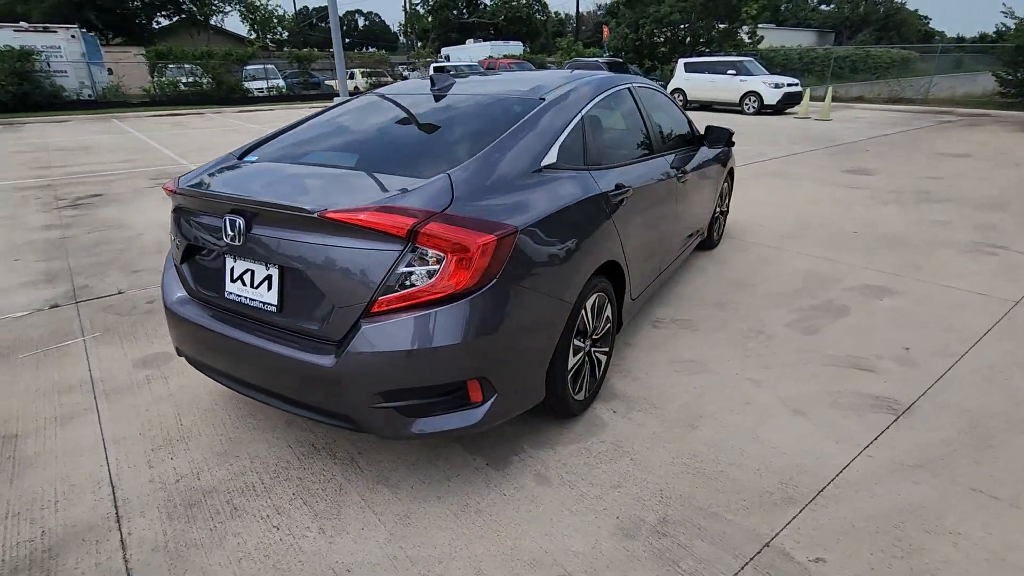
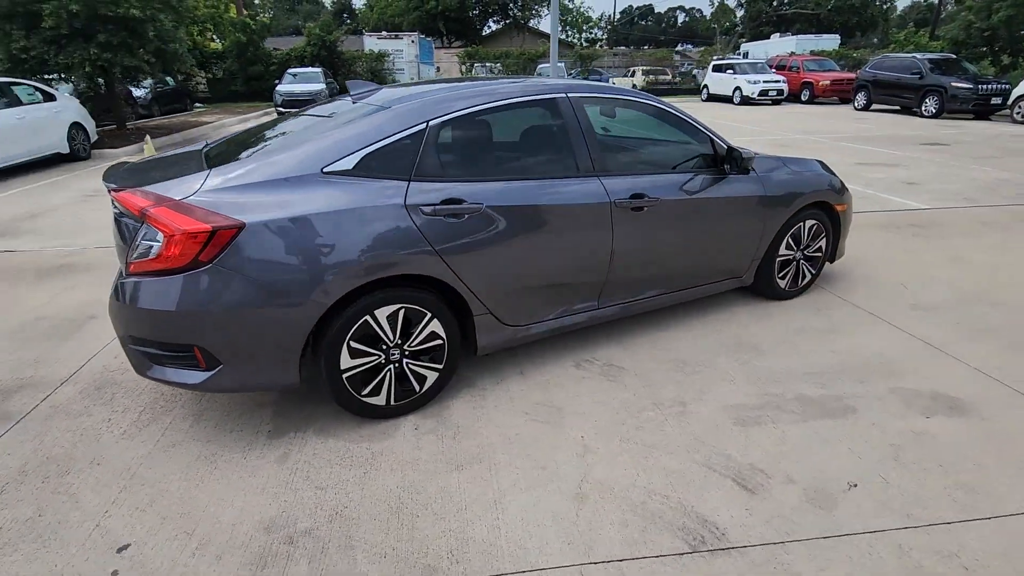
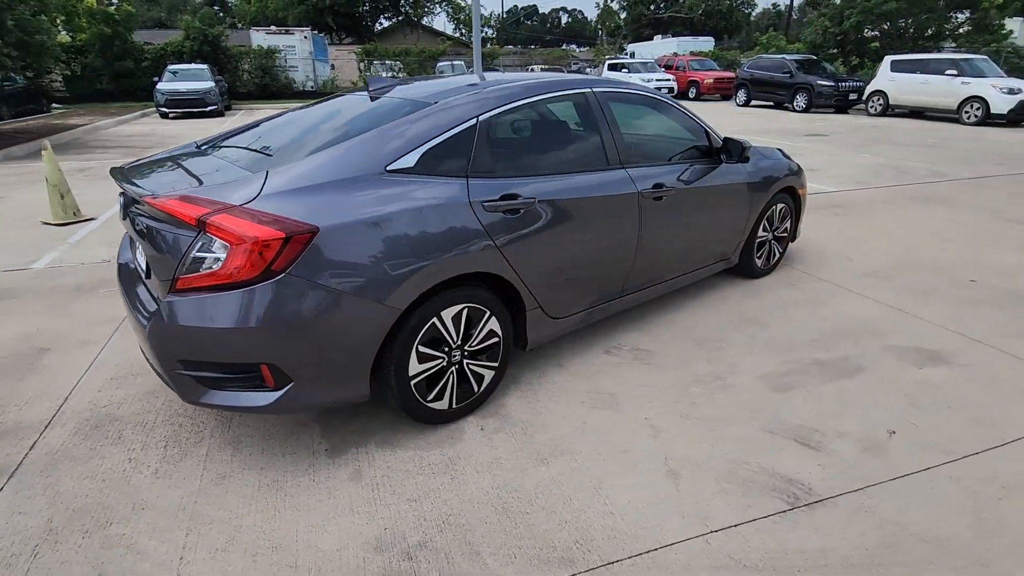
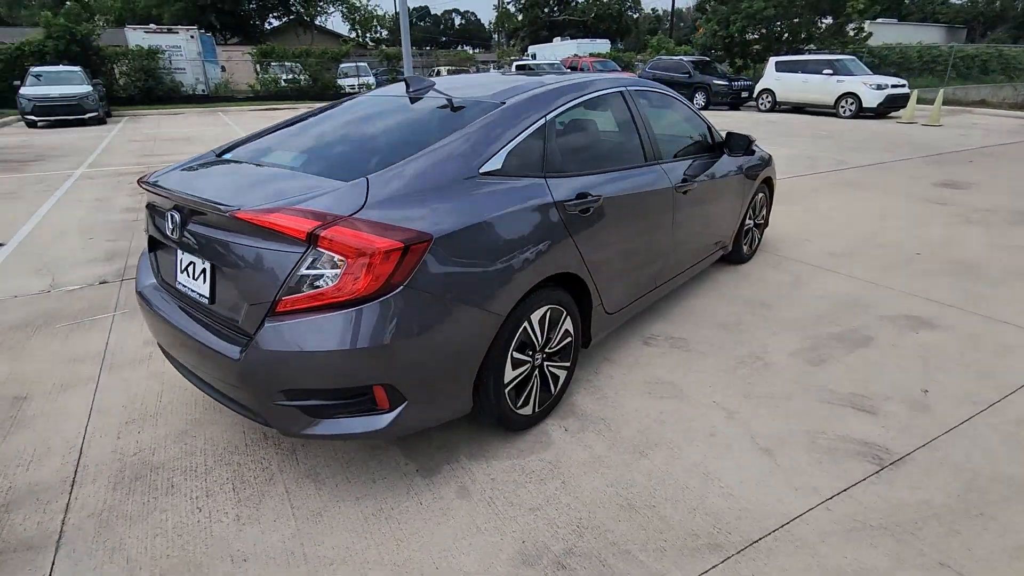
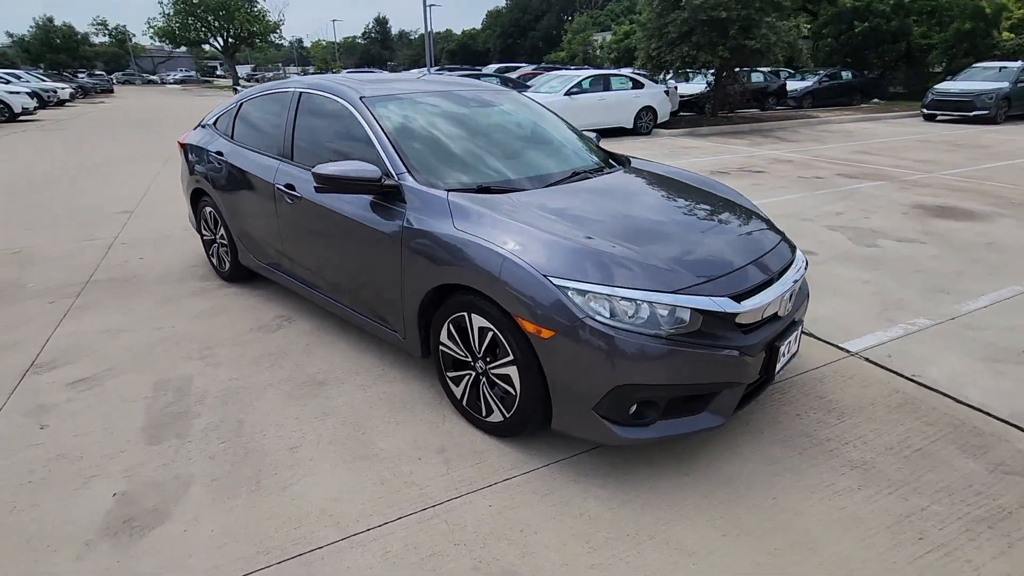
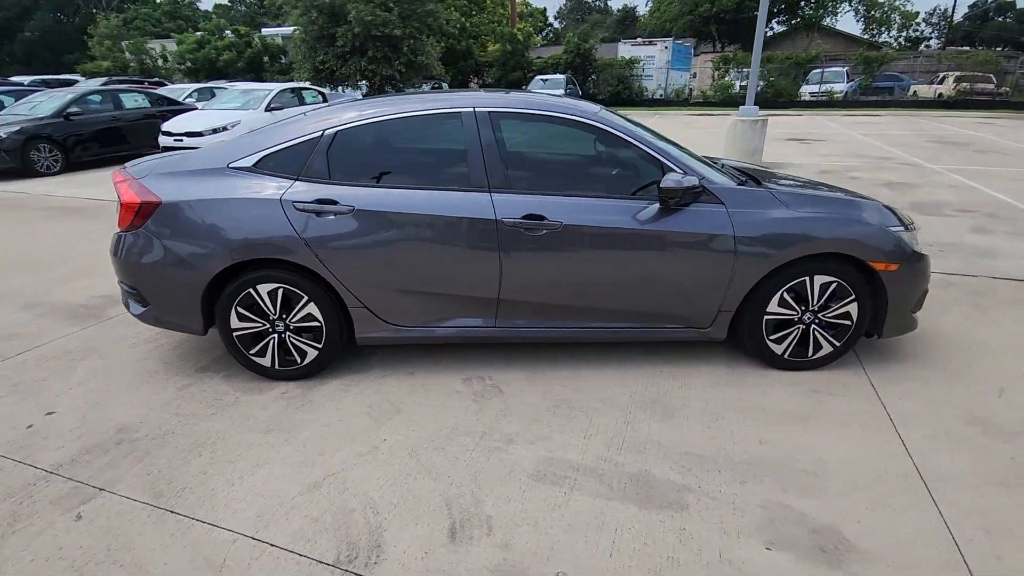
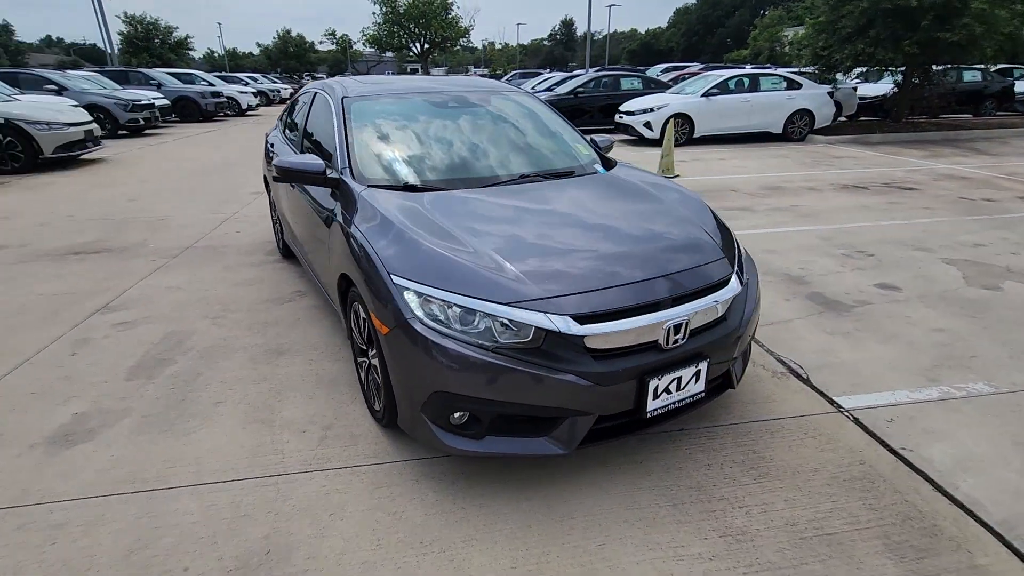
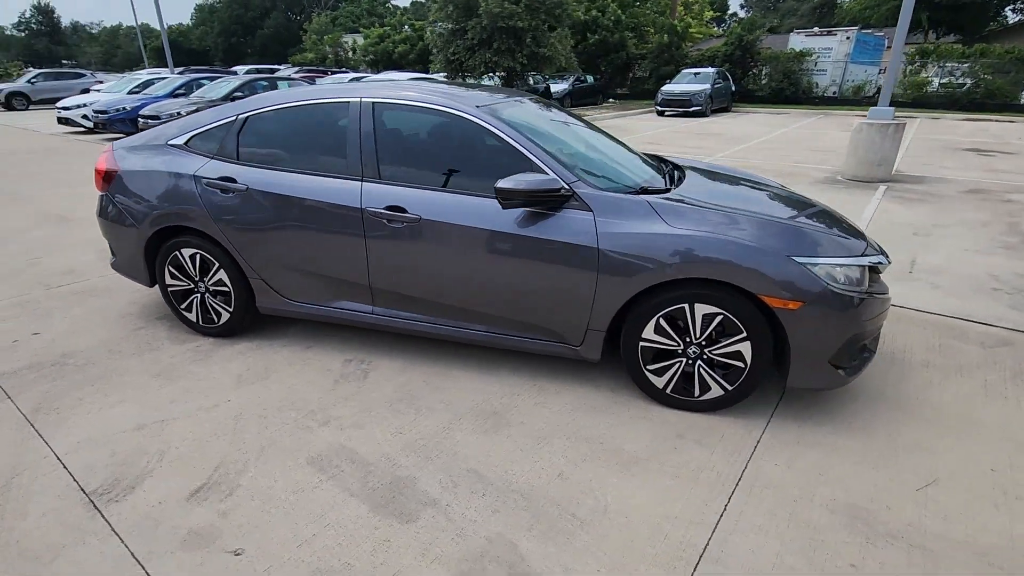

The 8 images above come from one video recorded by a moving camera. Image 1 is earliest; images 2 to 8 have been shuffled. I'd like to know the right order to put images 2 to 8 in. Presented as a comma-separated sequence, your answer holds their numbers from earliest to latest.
4, 3, 2, 6, 8, 5, 7
